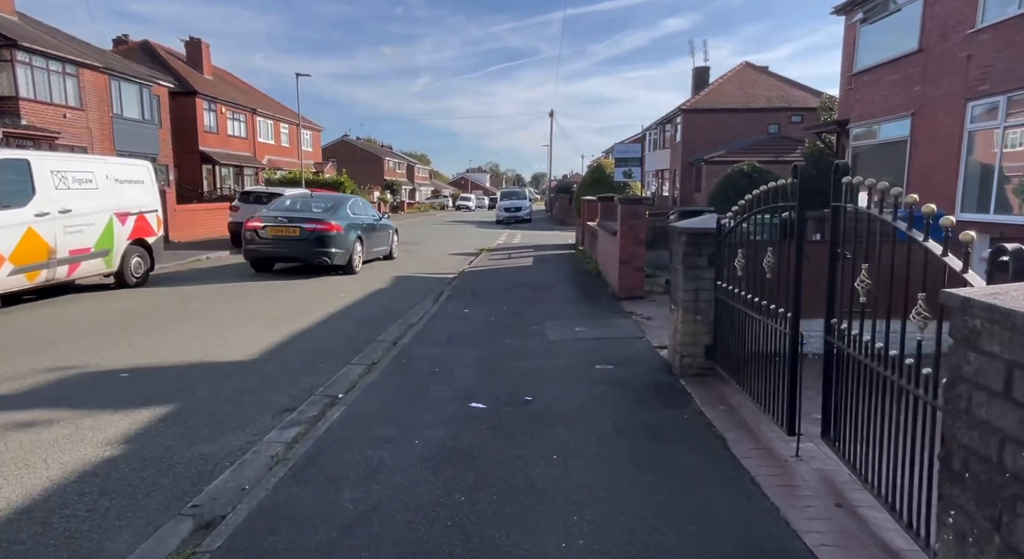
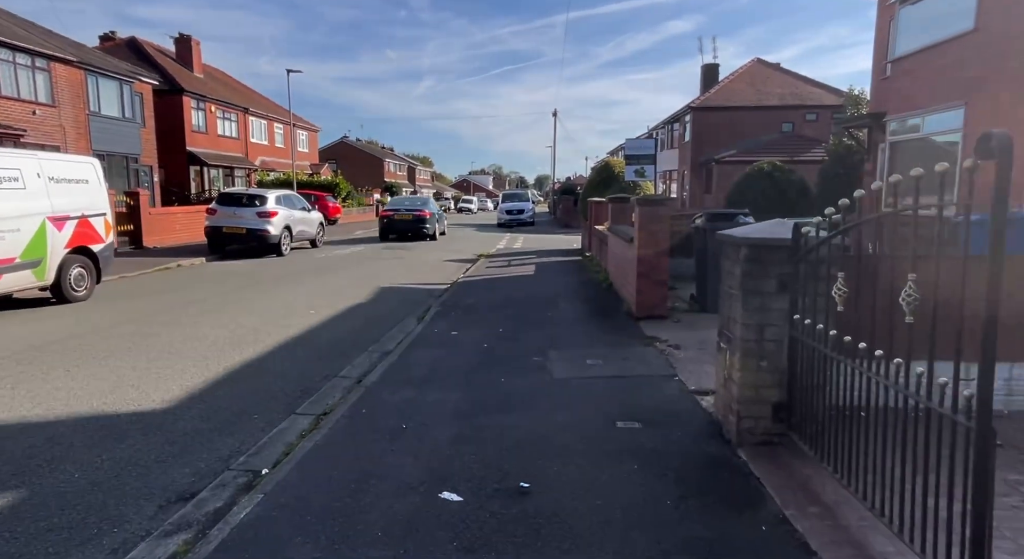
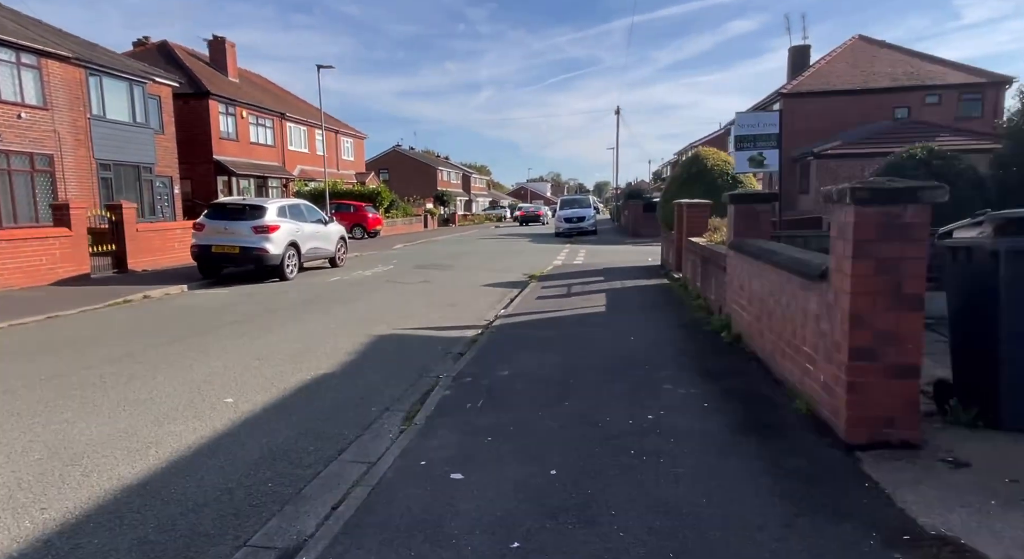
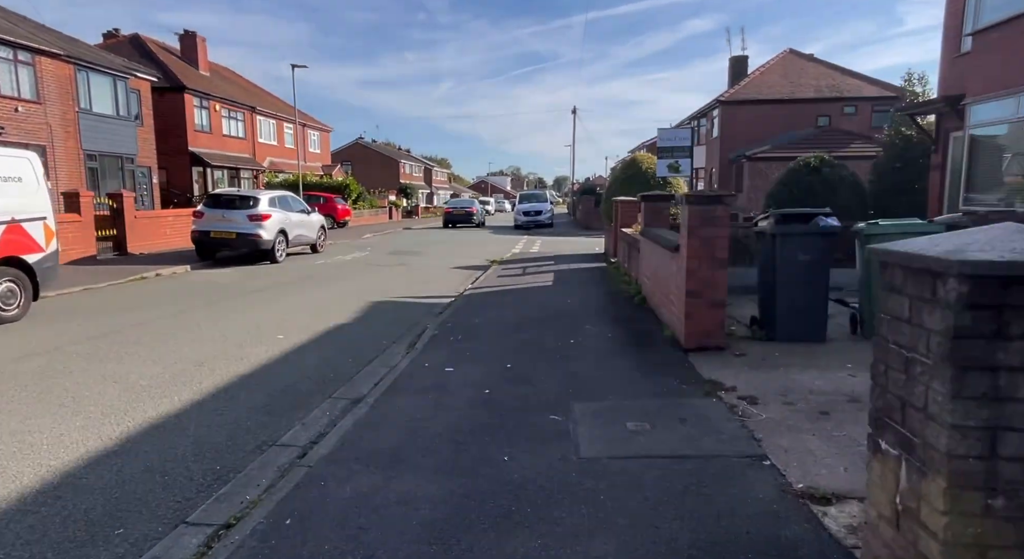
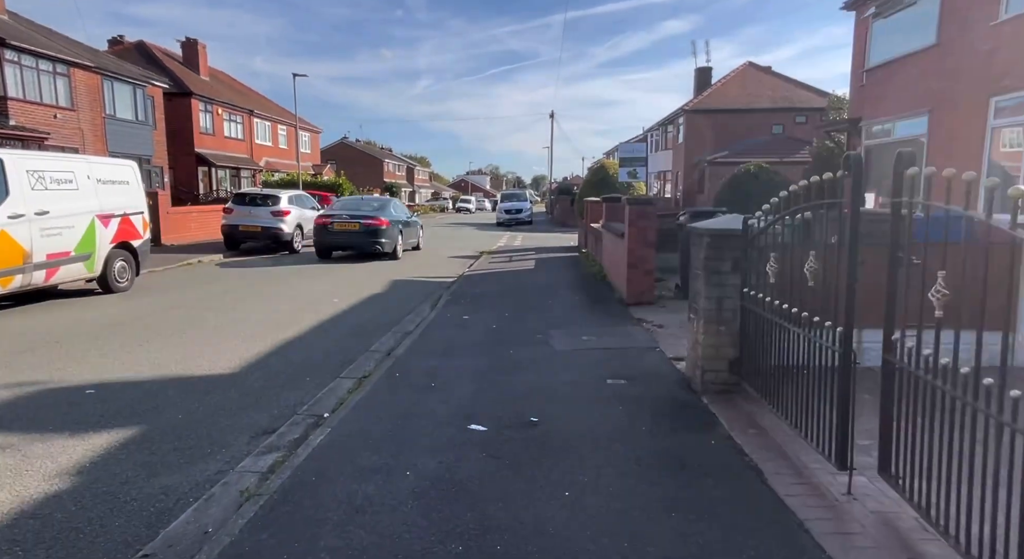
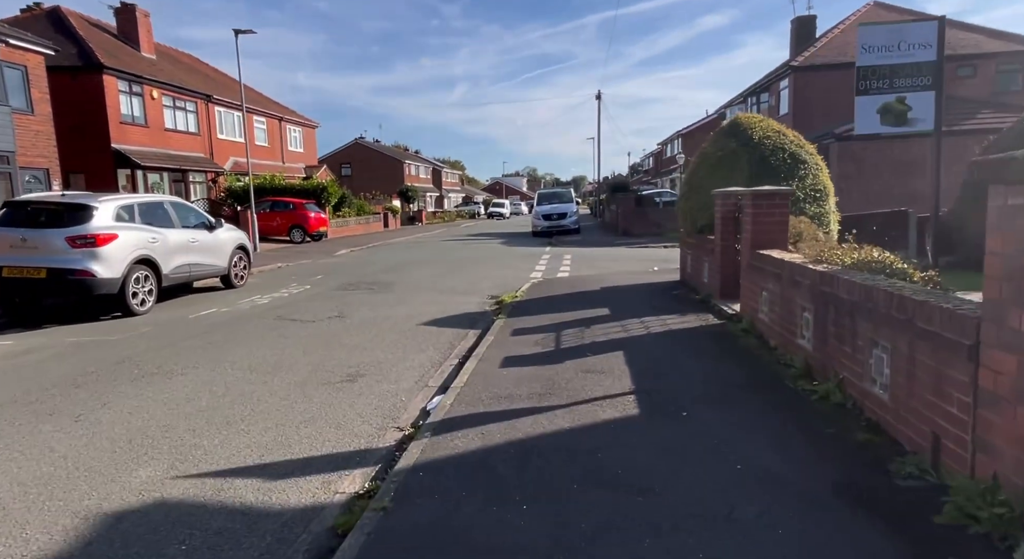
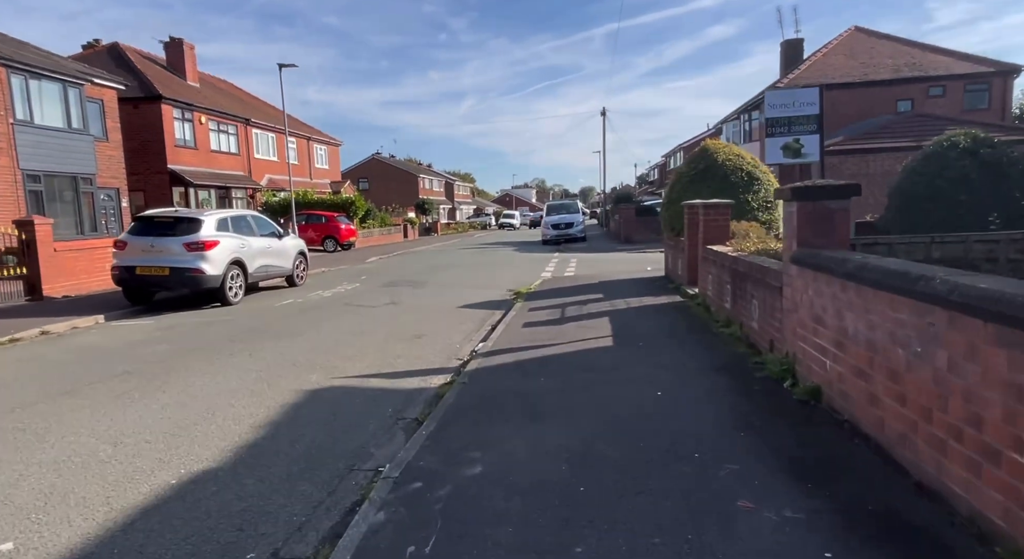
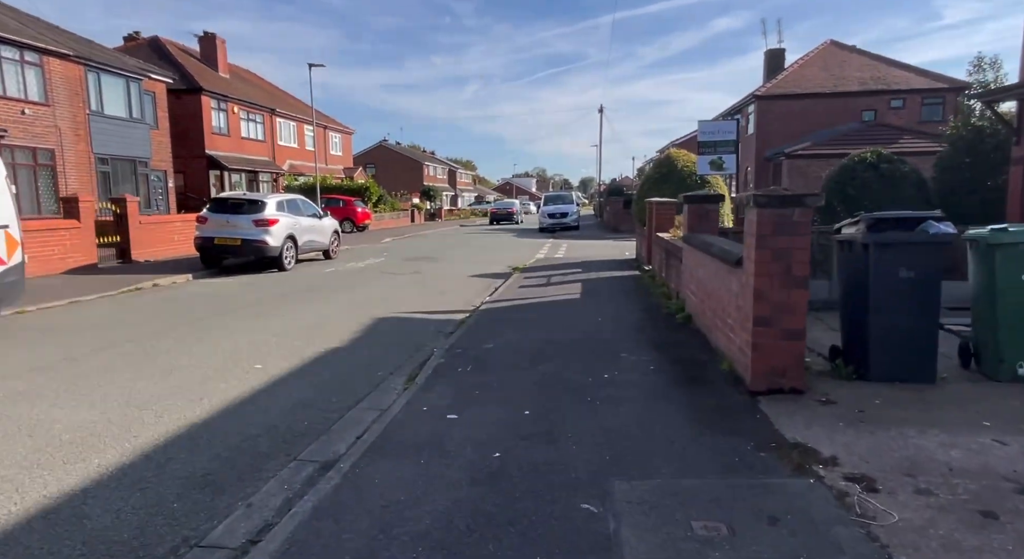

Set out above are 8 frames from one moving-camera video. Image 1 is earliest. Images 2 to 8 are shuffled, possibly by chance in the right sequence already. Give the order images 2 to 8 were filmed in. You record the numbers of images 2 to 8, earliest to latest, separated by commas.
5, 2, 4, 8, 3, 7, 6
